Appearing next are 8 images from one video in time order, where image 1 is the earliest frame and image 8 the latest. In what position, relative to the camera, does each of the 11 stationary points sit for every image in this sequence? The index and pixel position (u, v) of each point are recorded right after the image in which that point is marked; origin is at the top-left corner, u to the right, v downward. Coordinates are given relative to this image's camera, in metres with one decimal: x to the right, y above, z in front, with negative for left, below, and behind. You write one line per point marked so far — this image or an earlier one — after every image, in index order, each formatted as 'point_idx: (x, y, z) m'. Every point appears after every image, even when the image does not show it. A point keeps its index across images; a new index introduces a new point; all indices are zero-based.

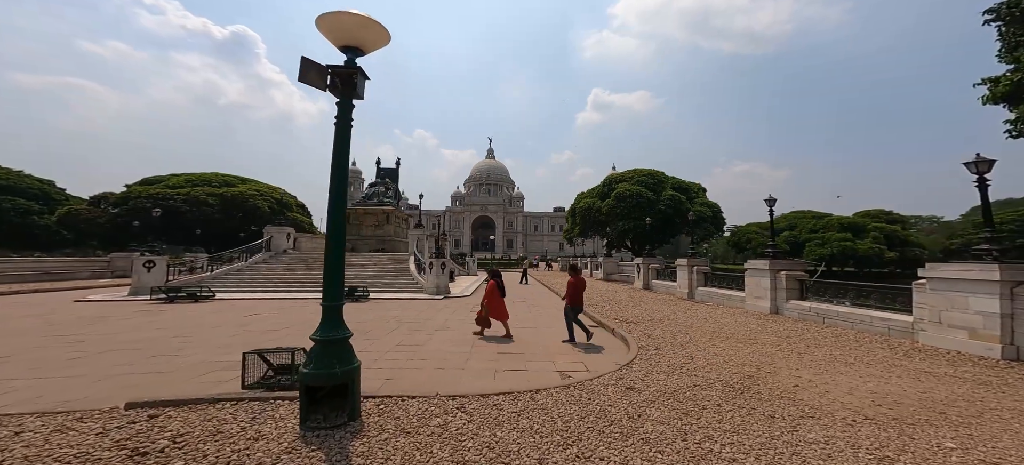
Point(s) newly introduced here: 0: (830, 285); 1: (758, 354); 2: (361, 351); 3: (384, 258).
0: (+8.1, -1.4, +9.5) m
1: (+4.2, -2.1, +6.3) m
2: (-2.8, -2.1, +6.6) m
3: (-6.9, -1.3, +19.9) m
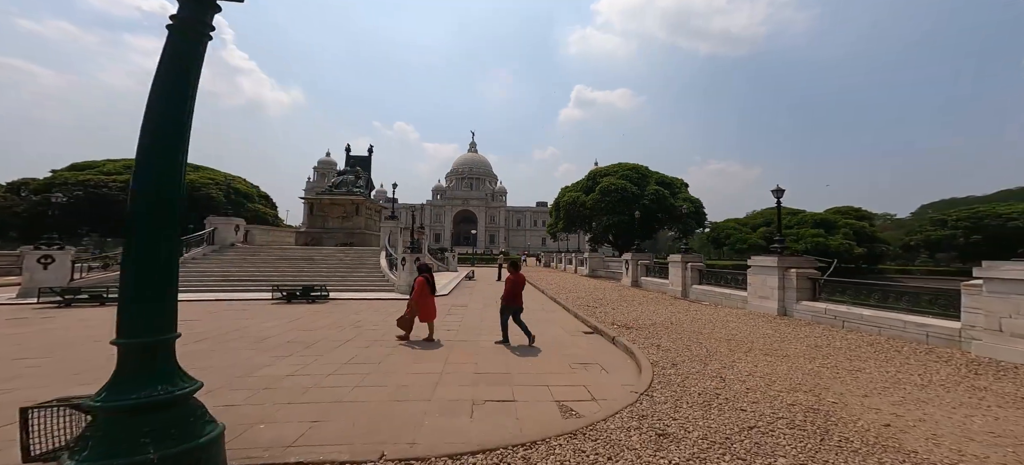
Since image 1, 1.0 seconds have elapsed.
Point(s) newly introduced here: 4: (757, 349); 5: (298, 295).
0: (+7.7, -1.2, +8.4) m
1: (+4.0, -1.9, +5.1) m
2: (-3.0, -1.9, +5.0) m
3: (-7.9, -1.0, +18.0) m
4: (+4.3, -2.0, +6.5) m
5: (-6.6, -1.9, +11.5) m
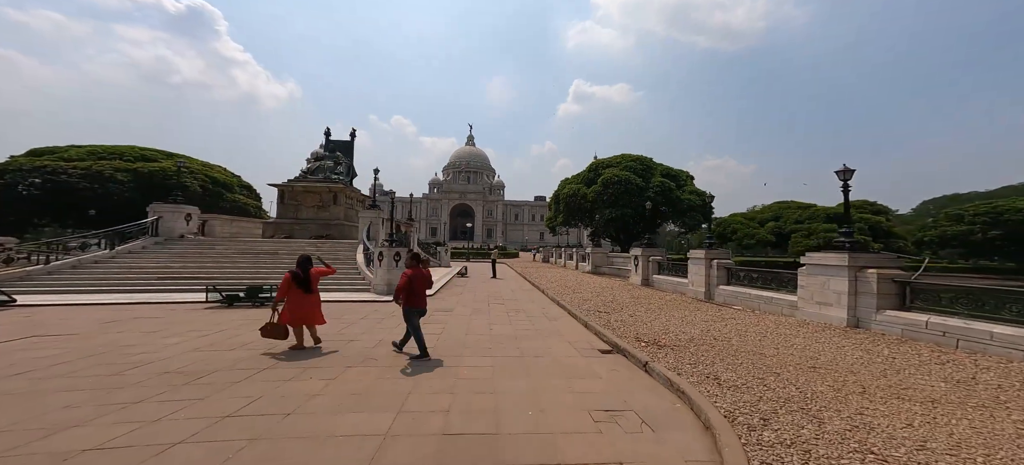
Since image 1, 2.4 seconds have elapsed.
0: (+7.6, -1.0, +6.3) m
1: (+3.9, -1.7, +2.9) m
2: (-3.1, -1.7, +2.8) m
3: (-8.0, -0.6, +15.8) m
4: (+4.2, -1.8, +4.3) m
5: (-6.7, -1.6, +9.3) m
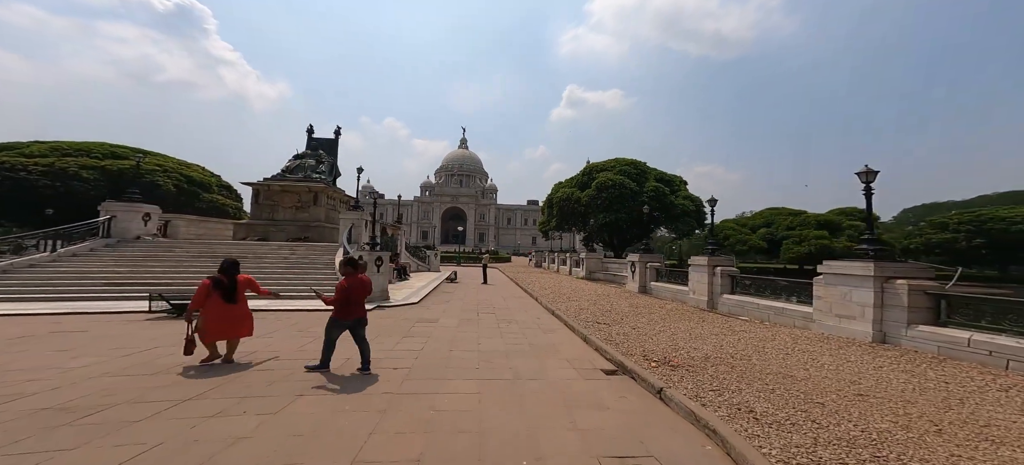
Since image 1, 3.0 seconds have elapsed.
0: (+7.4, -1.1, +5.6) m
1: (+3.8, -1.7, +2.1) m
2: (-3.1, -1.6, +1.8) m
3: (-8.4, -0.7, +14.7) m
4: (+4.1, -1.8, +3.5) m
5: (-6.9, -1.6, +8.2) m
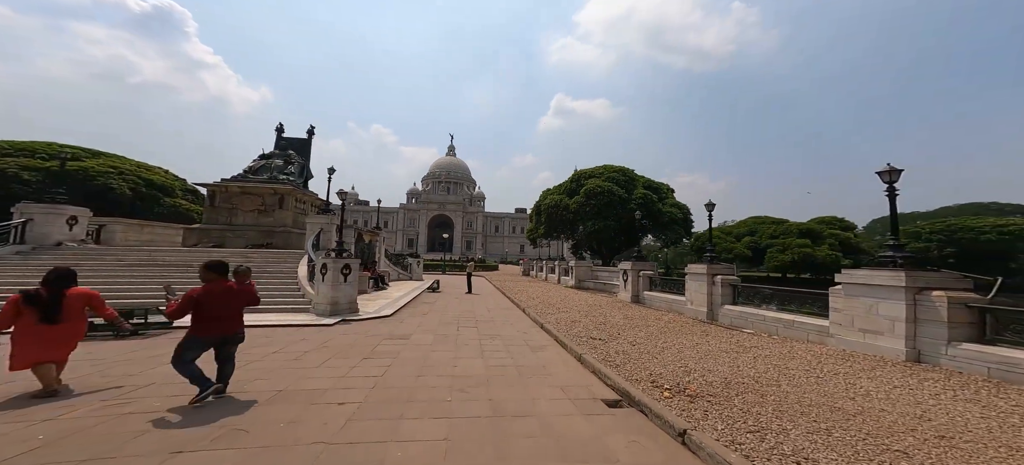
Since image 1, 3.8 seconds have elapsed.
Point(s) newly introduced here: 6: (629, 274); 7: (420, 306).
0: (+7.2, -1.1, +4.7) m
1: (+3.7, -1.6, +1.1) m
2: (-3.2, -1.5, +0.5) m
3: (-9.0, -0.8, +13.2) m
4: (+3.9, -1.8, +2.5) m
5: (-7.3, -1.7, +6.7) m
6: (+5.2, -1.9, +16.7) m
7: (-3.7, -2.9, +14.8) m
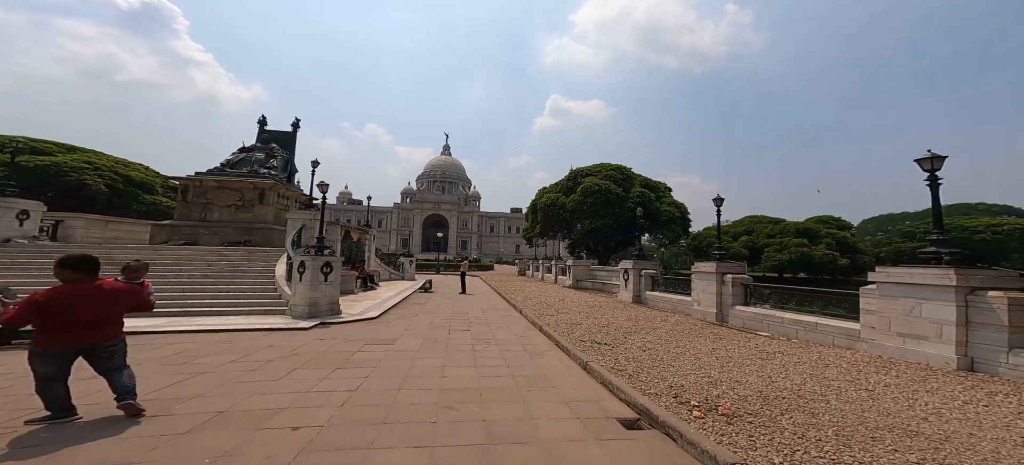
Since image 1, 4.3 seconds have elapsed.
0: (+7.2, -0.9, +4.0) m
1: (+3.8, -1.5, +0.3) m
2: (-3.2, -1.4, -0.4) m
3: (-9.1, -0.7, +12.2) m
4: (+3.9, -1.6, +1.7) m
5: (-7.3, -1.5, +5.8) m
6: (+5.0, -1.7, +15.9) m
7: (-3.8, -2.8, +13.9) m
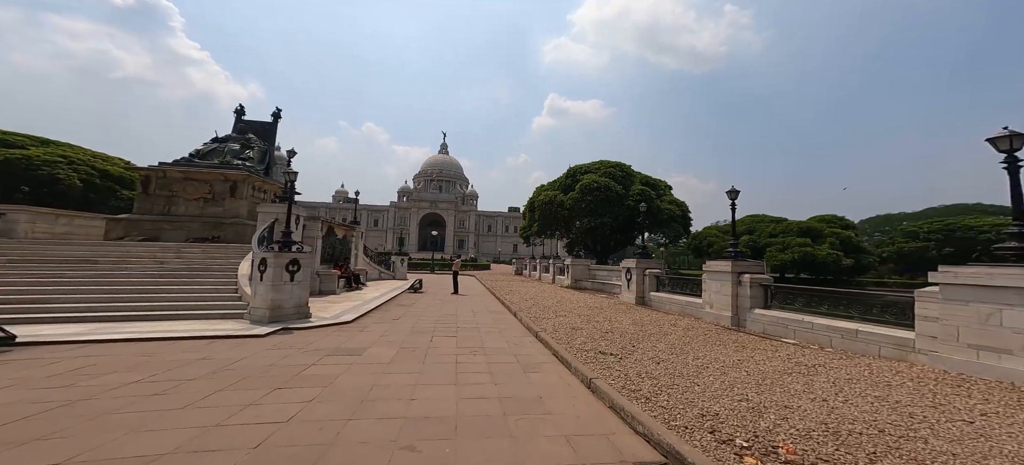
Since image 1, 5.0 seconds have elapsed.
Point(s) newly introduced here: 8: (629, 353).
0: (+7.0, -0.8, +2.9) m
1: (+3.6, -1.4, -0.8) m
2: (-3.3, -1.2, -1.5) m
3: (-9.3, -0.5, +11.0) m
4: (+3.8, -1.5, +0.6) m
5: (-7.5, -1.4, +4.6) m
6: (+4.8, -1.6, +14.8) m
7: (-4.1, -2.6, +12.8) m
8: (+2.0, -2.2, +6.8) m
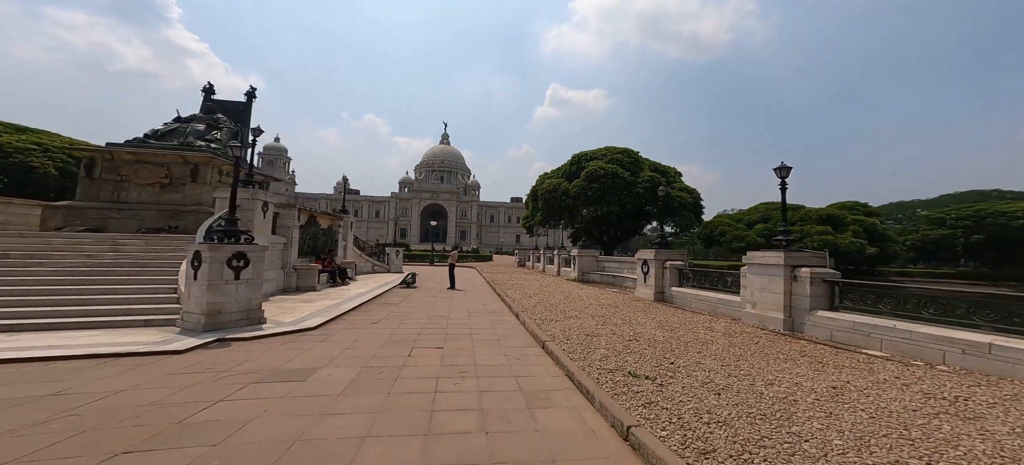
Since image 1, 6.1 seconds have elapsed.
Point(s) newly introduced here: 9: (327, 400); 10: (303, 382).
0: (+7.0, -0.6, +1.0) m
1: (+3.5, -1.2, -2.6) m
2: (-3.4, -1.2, -3.3) m
3: (-9.3, -0.2, +9.3) m
4: (+3.7, -1.4, -1.3) m
5: (-7.5, -1.2, +2.9) m
6: (+4.8, -1.1, +13.0) m
7: (-4.0, -2.2, +11.0) m
8: (+2.0, -1.9, +5.0) m
9: (-2.1, -1.9, +4.3) m
10: (-2.6, -1.9, +4.8) m
